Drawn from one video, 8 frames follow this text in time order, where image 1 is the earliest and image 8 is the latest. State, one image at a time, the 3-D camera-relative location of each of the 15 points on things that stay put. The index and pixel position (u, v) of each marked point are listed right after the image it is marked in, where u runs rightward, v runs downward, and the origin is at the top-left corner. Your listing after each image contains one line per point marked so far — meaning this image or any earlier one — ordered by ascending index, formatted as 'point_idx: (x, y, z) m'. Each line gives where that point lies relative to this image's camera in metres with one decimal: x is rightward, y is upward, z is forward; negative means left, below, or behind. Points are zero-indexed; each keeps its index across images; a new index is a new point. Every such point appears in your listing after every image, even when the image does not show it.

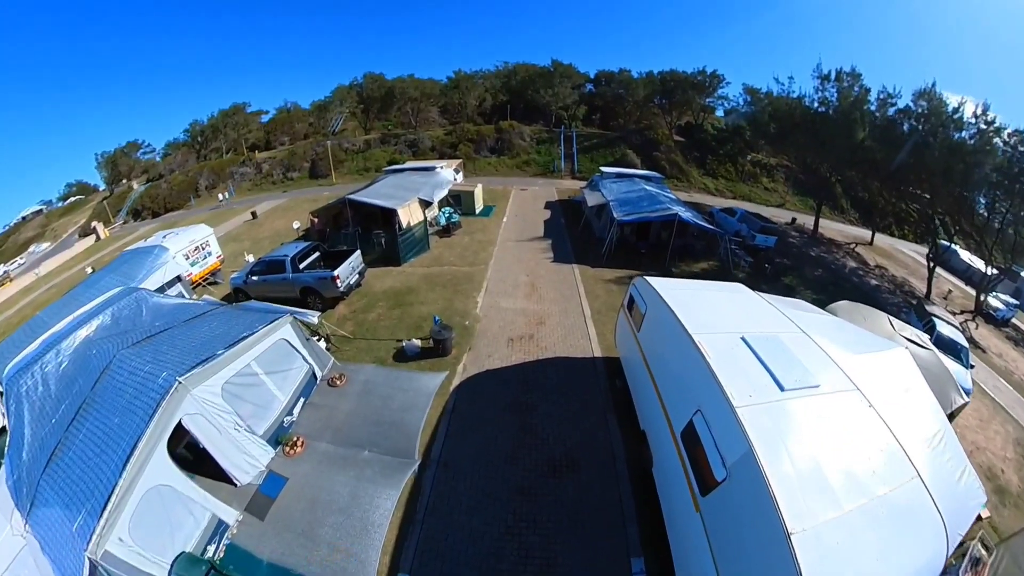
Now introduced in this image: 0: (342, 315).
0: (-7.1, -1.1, +17.3) m
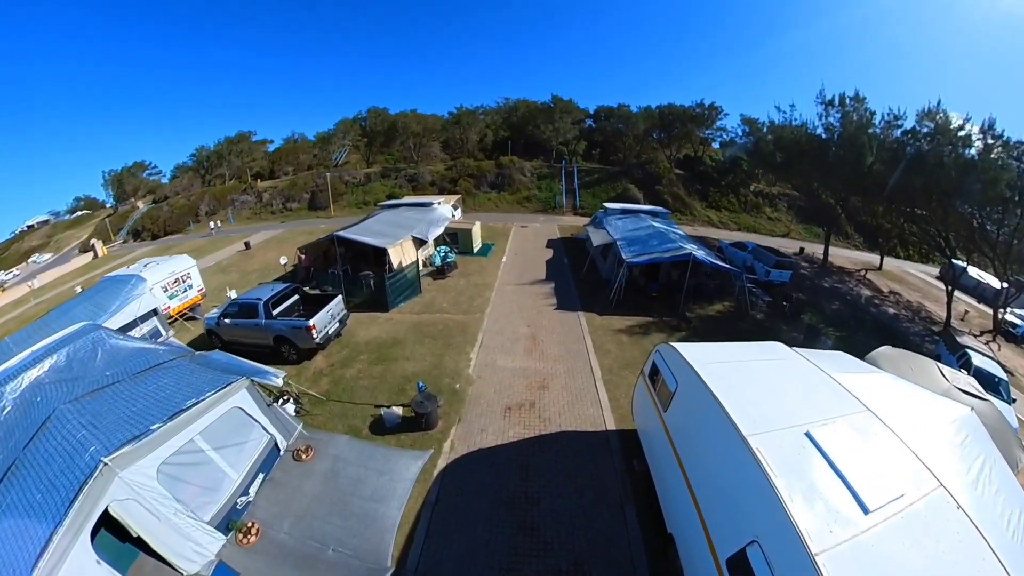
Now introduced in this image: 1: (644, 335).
0: (-7.2, -3.0, +15.2) m
1: (+4.9, -1.7, +15.4) m
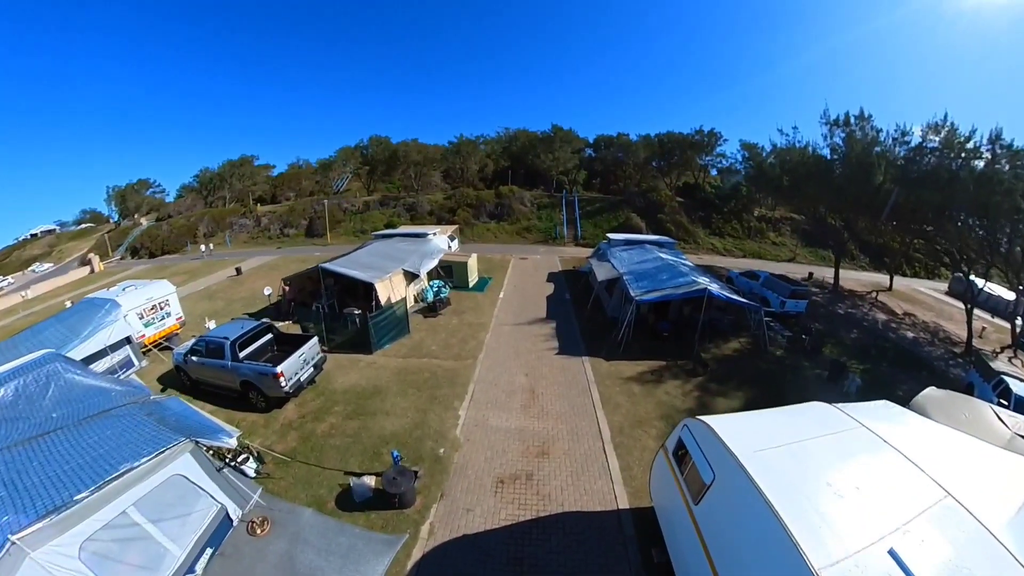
0: (-7.3, -4.3, +13.3) m
1: (+4.8, -3.2, +13.6) m
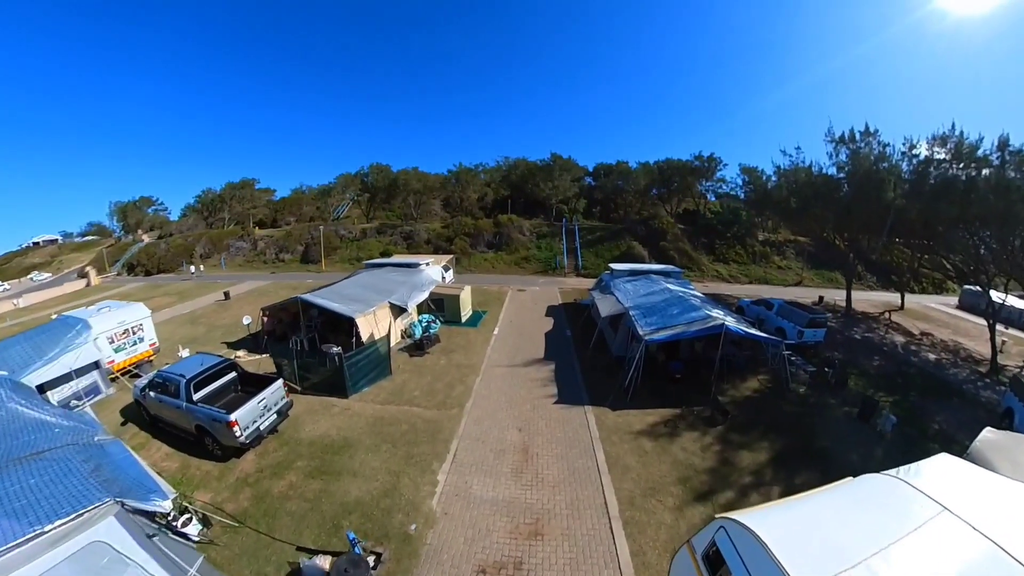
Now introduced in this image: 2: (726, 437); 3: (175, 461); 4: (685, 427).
0: (-7.6, -5.4, +11.5) m
1: (+4.5, -4.4, +11.8) m
2: (+6.3, -4.6, +12.4) m
3: (-10.9, -5.4, +13.4) m
4: (+5.2, -4.3, +12.5) m
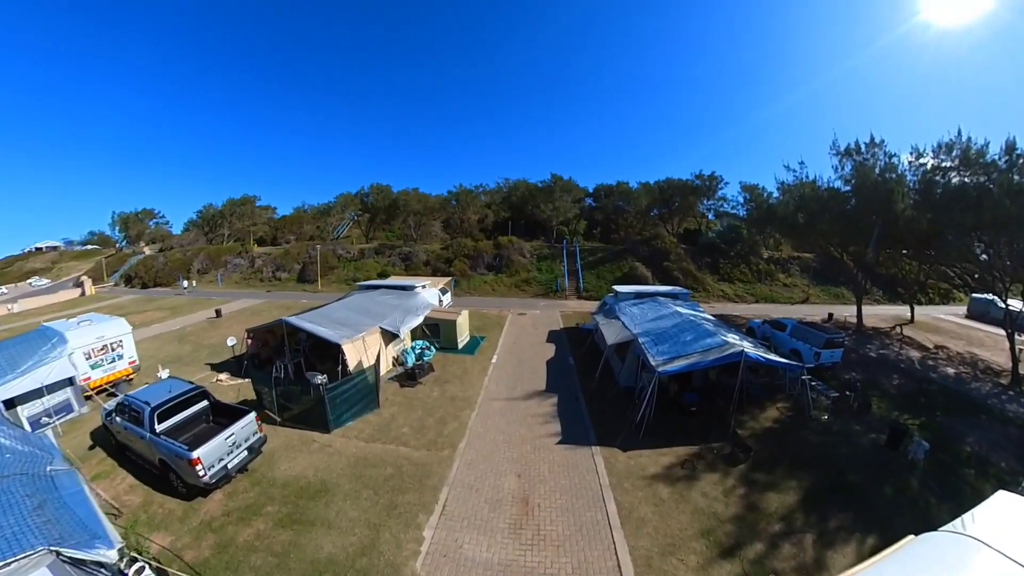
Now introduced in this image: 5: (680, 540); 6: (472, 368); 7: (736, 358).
0: (-7.7, -6.0, +10.1) m
1: (+4.5, -5.2, +10.5) m
2: (+6.3, -5.3, +11.1) m
3: (-10.9, -6.1, +12.0) m
4: (+5.1, -5.1, +11.2) m
5: (+3.6, -5.6, +8.9) m
6: (-1.7, -3.3, +17.3) m
7: (+6.4, -2.5, +12.3) m
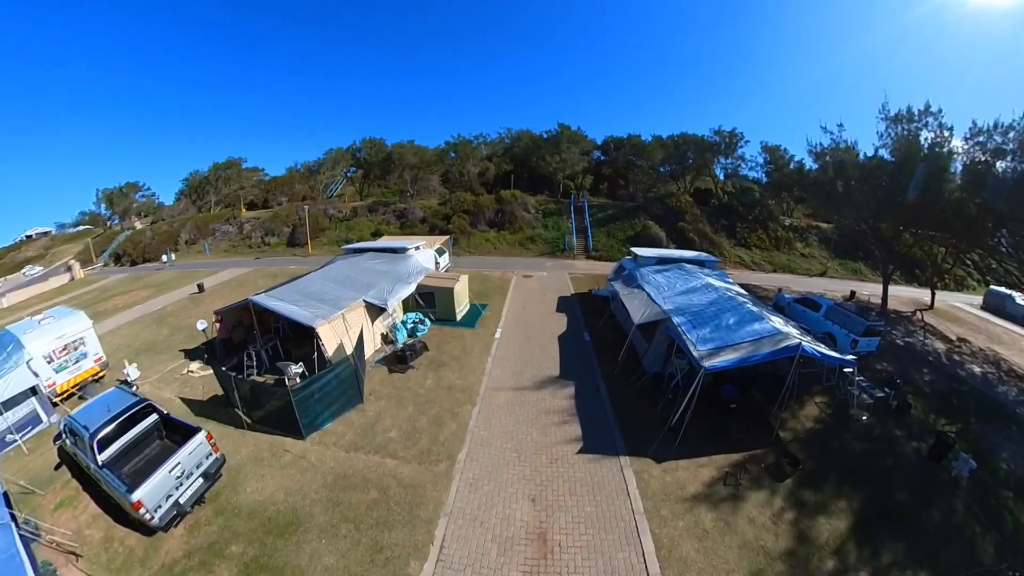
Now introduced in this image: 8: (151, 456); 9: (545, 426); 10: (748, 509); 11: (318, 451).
0: (-7.4, -5.8, +8.4) m
1: (+4.7, -4.5, +8.6) m
2: (+6.6, -4.6, +9.1) m
3: (-10.6, -5.9, +10.3) m
4: (+5.4, -4.3, +9.2) m
5: (+3.9, -5.1, +7.0) m
6: (-1.4, -2.1, +15.1) m
7: (+6.6, -1.6, +10.0) m
8: (-8.9, -4.1, +10.2) m
9: (+0.9, -3.5, +10.5) m
10: (+5.0, -4.6, +8.5) m
11: (-4.7, -4.1, +10.6) m
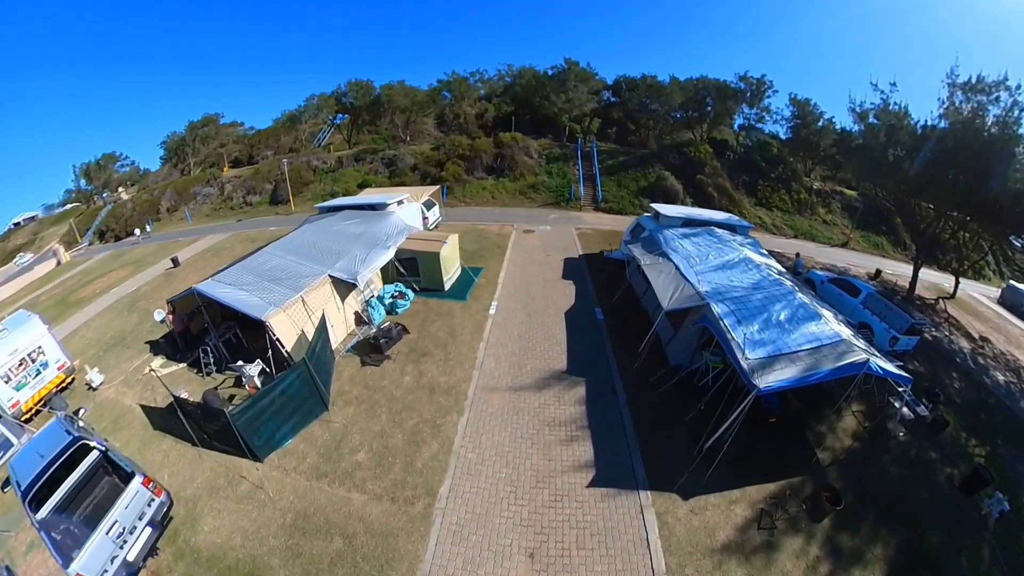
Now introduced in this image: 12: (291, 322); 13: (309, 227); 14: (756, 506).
0: (-7.3, -6.0, +6.9) m
1: (+4.7, -4.2, +6.6) m
2: (+6.5, -4.1, +7.1) m
3: (-10.5, -5.9, +8.9) m
4: (+5.4, -3.9, +7.2) m
5: (+3.8, -5.0, +5.2) m
6: (-1.5, -1.2, +12.9) m
7: (+6.5, -1.0, +7.6) m
8: (-9.0, -4.1, +8.5) m
9: (+0.8, -3.1, +8.5) m
10: (+5.0, -4.2, +6.6) m
11: (-4.7, -3.9, +8.8) m
12: (-5.8, -1.1, +11.2) m
13: (-7.6, +1.9, +15.5) m
14: (+4.9, -3.7, +7.5) m
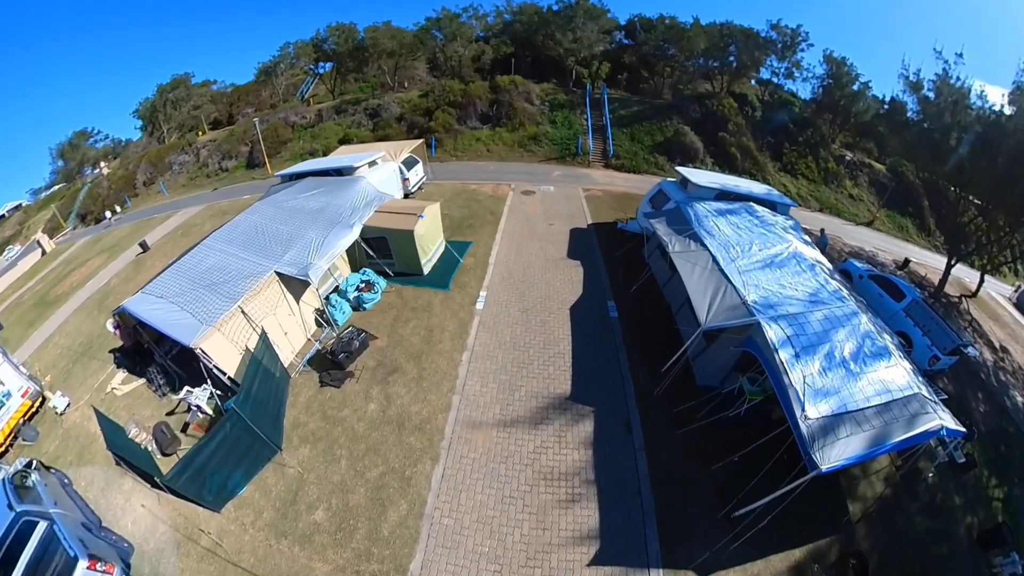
0: (-7.3, -6.6, +5.4) m
1: (+4.6, -4.4, +4.7) m
2: (+6.5, -4.2, +5.1) m
3: (-10.5, -6.5, +7.4) m
4: (+5.3, -4.1, +5.2) m
5: (+3.8, -5.5, +3.4) m
6: (-1.5, -0.9, +10.7) m
7: (+6.3, -1.1, +5.3) m
8: (-9.0, -4.7, +6.8) m
9: (+0.7, -3.2, +6.5) m
10: (+4.9, -4.5, +4.7) m
11: (-4.8, -4.2, +6.9) m
12: (-5.9, -1.2, +9.0) m
13: (-7.8, +2.2, +13.0) m
14: (+4.8, -3.9, +5.4) m
